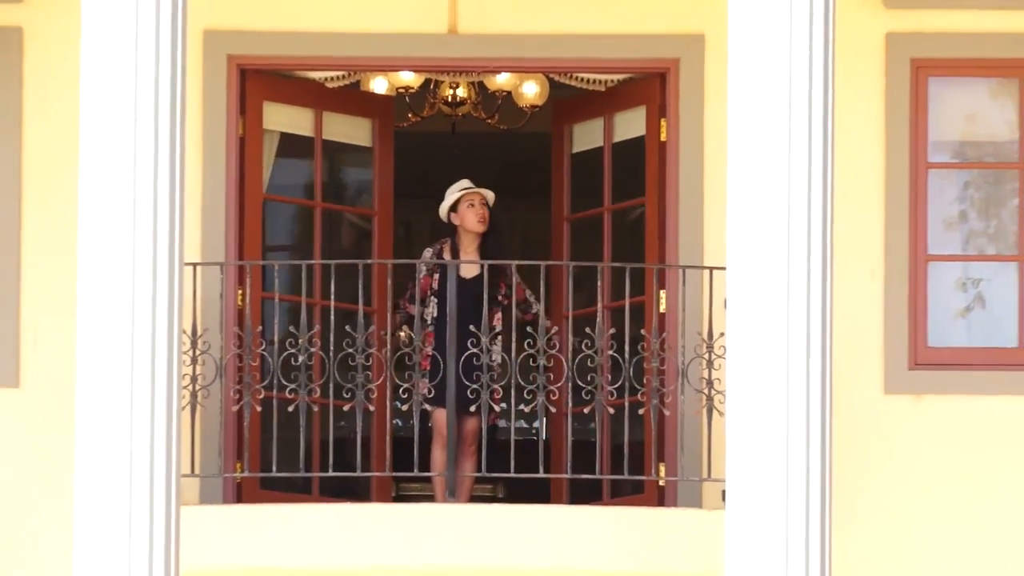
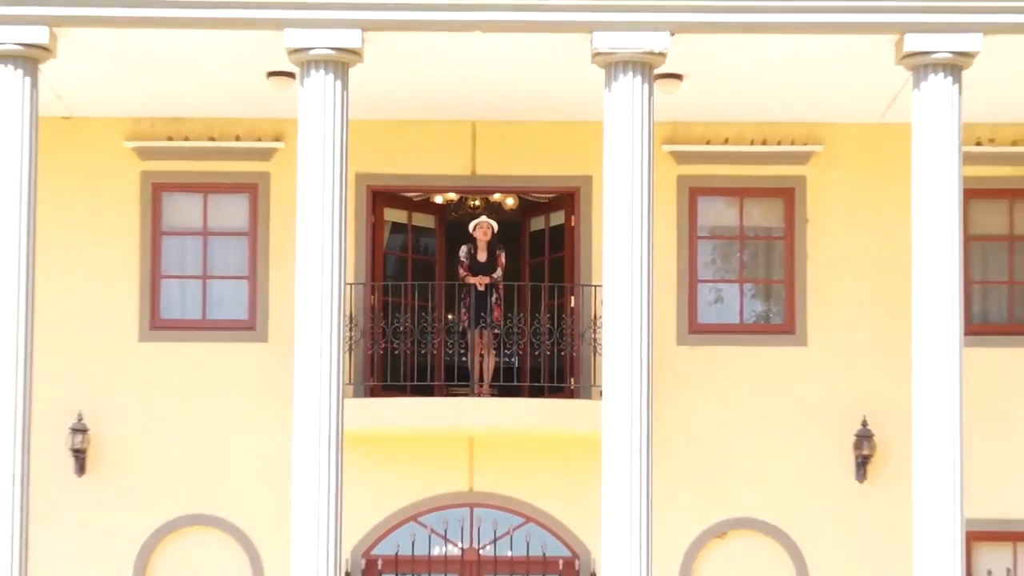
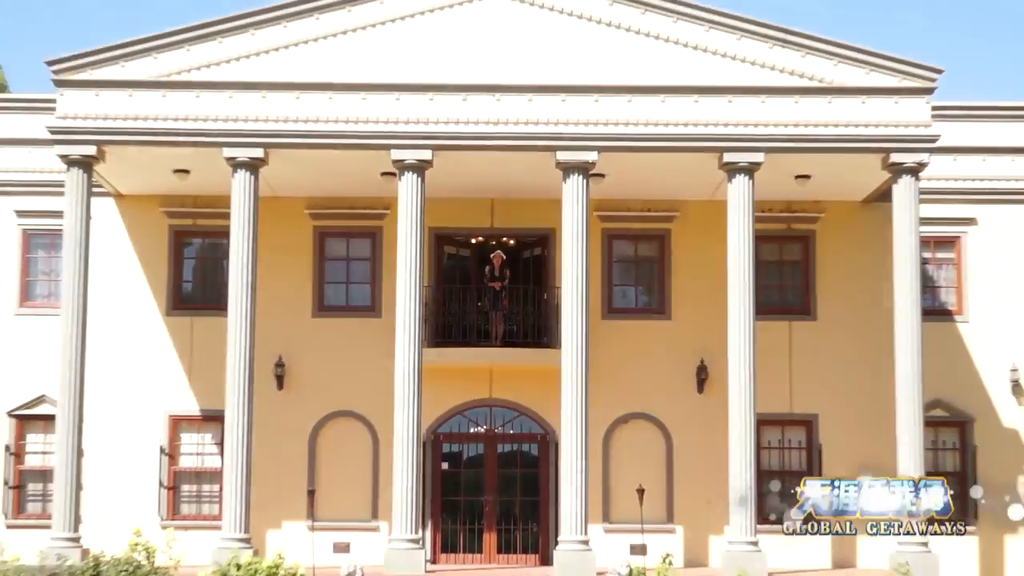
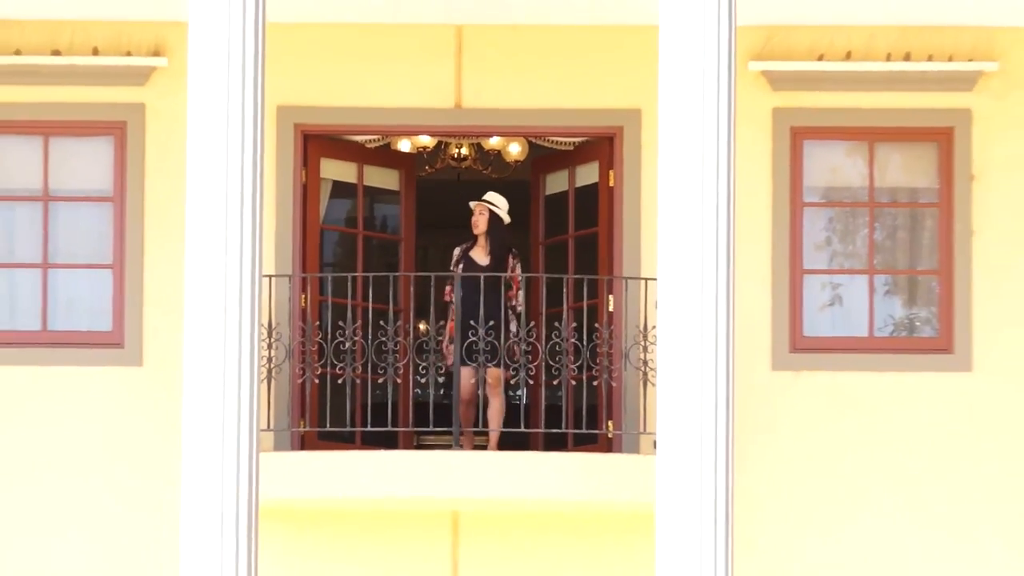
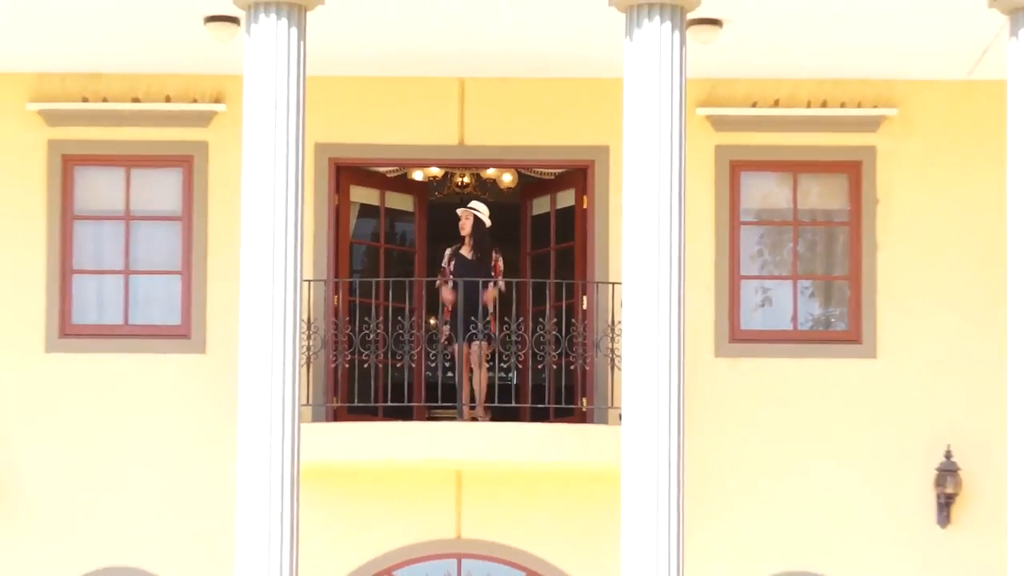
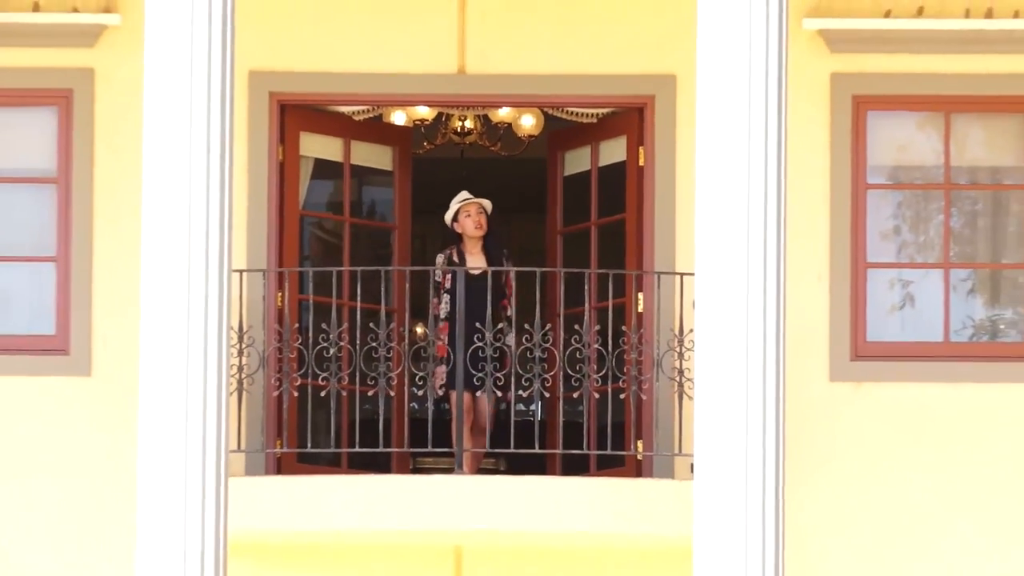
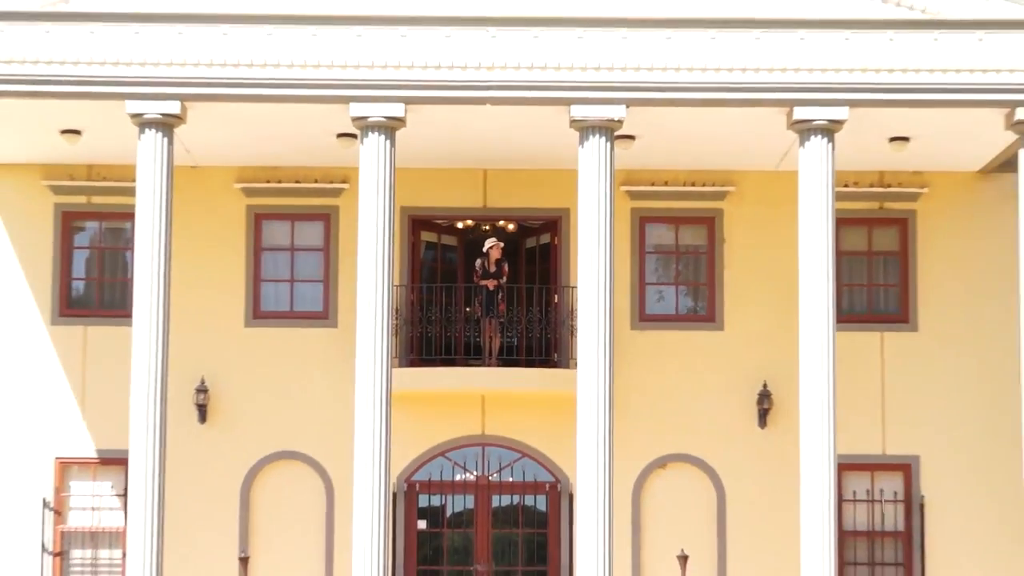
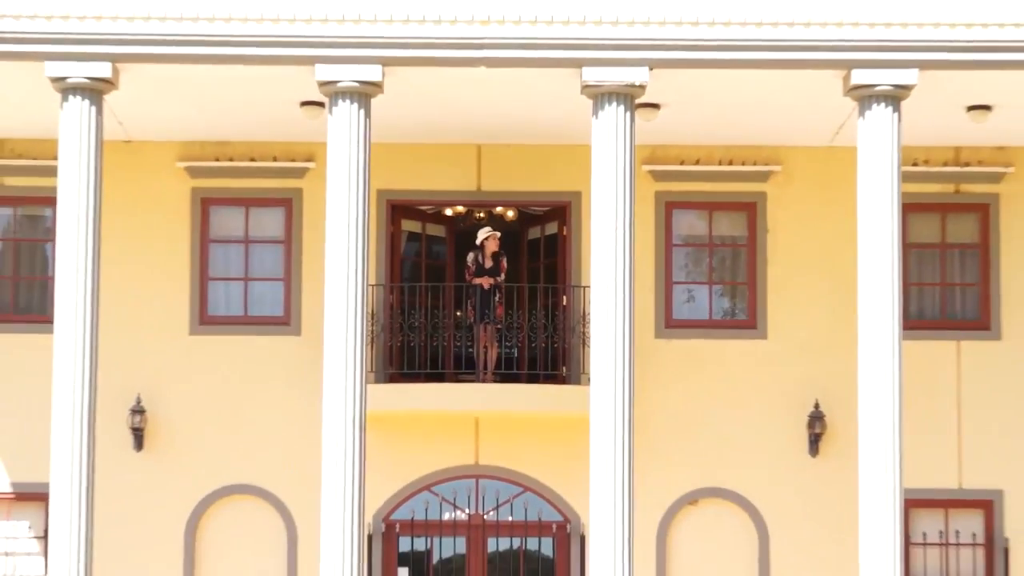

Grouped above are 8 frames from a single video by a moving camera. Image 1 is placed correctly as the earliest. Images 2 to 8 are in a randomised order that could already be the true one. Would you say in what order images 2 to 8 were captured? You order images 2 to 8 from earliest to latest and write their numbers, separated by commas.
6, 4, 5, 2, 8, 7, 3
